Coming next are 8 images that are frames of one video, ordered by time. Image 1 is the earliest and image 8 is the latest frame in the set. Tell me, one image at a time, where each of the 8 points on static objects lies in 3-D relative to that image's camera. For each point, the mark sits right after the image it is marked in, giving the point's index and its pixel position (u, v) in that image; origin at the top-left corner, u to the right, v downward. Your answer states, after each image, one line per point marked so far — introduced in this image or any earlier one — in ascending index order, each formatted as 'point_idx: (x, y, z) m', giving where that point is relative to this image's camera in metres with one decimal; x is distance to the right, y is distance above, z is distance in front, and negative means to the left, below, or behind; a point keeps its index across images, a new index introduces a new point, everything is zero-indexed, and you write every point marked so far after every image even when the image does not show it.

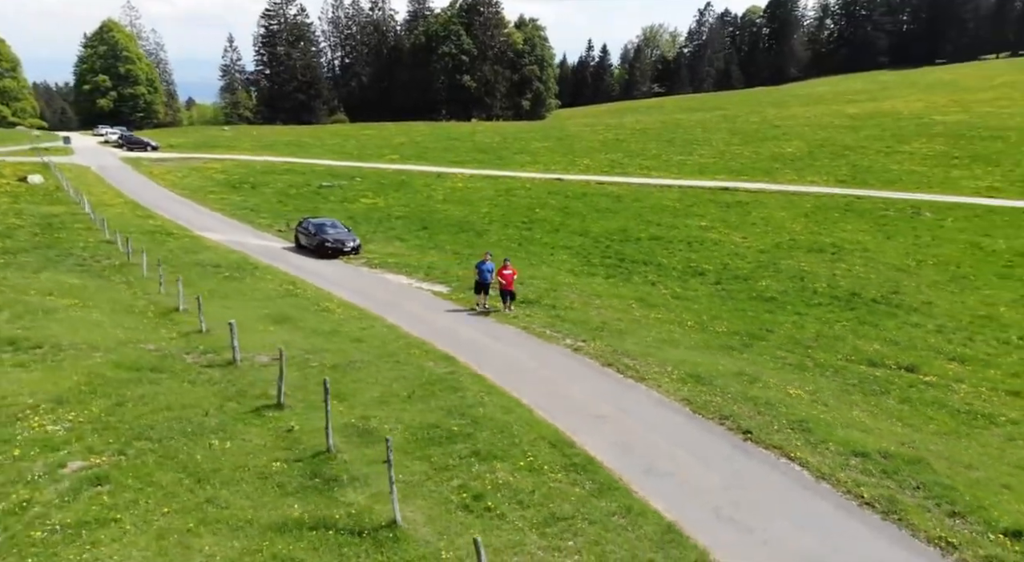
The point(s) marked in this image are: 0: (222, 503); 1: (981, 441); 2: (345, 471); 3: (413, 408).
0: (-4.5, -3.4, +14.1) m
1: (+10.0, -3.2, +19.1) m
2: (-2.8, -3.2, +15.7) m
3: (-2.0, -2.6, +19.2) m
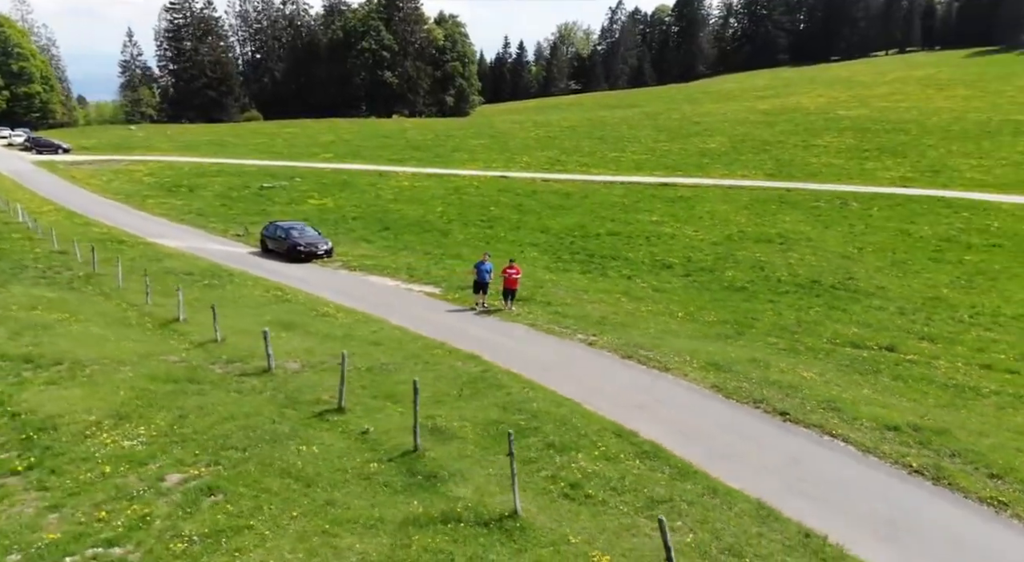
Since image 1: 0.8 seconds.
0: (-2.8, -3.6, +14.7) m
1: (+11.1, -2.9, +21.4) m
2: (-1.2, -3.4, +16.6) m
3: (-0.9, -2.7, +20.1) m
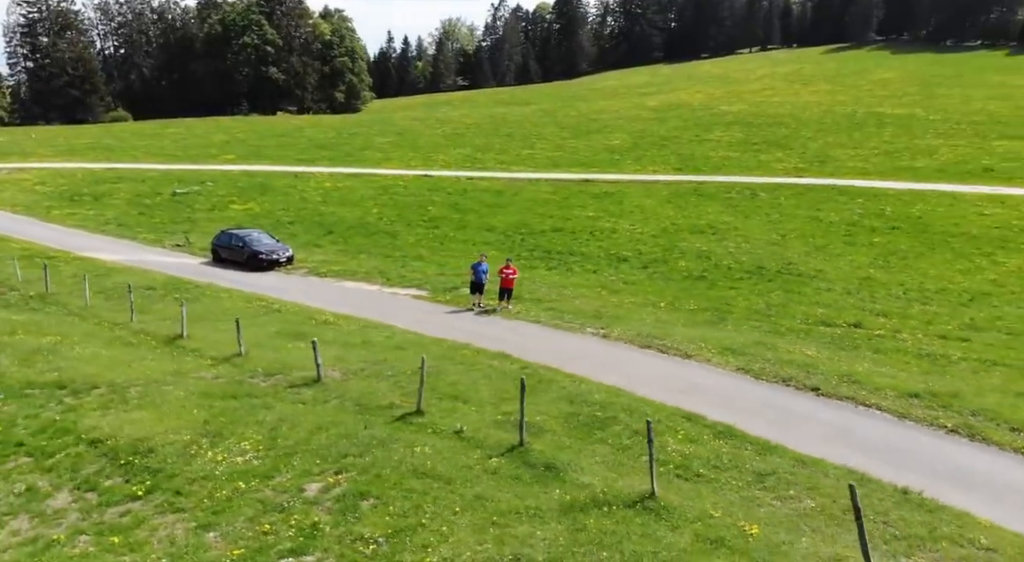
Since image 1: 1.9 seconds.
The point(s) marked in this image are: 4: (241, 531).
0: (-0.3, -3.8, +15.8) m
1: (+12.2, -2.5, +24.6) m
2: (+0.9, -3.5, +17.9) m
3: (+0.6, -2.8, +21.4) m
4: (-4.5, -4.2, +15.2) m
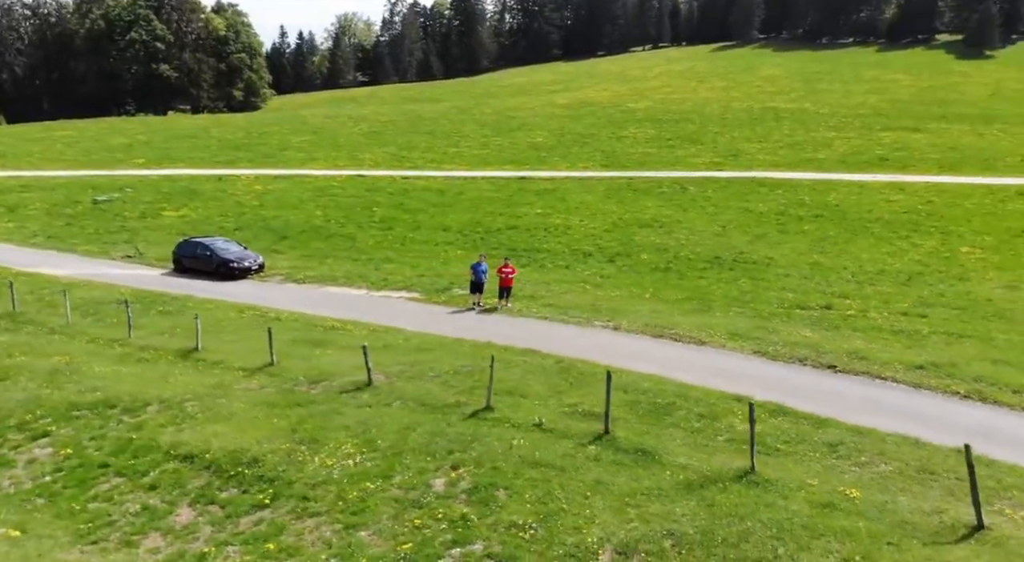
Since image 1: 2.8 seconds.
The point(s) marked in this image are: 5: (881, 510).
0: (+1.9, -3.8, +17.2) m
1: (+13.0, -2.0, +27.7) m
2: (+2.8, -3.4, +19.4) m
3: (+2.0, -2.8, +22.9) m
4: (-2.1, -4.4, +16.0) m
5: (+6.5, -4.0, +15.9) m
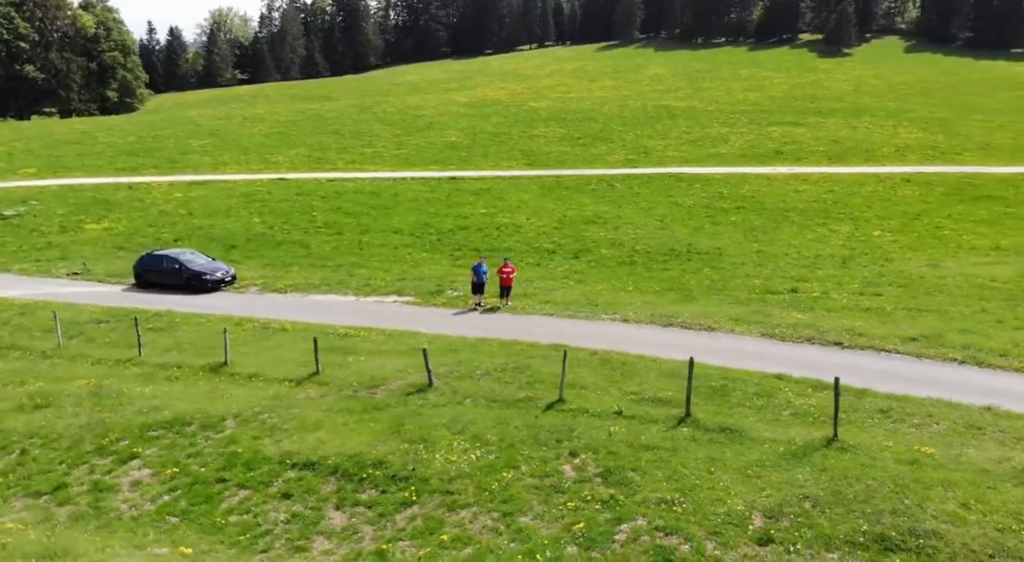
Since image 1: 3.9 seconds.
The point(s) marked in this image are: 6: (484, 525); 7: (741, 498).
0: (+4.5, -3.7, +19.2) m
1: (+13.7, -1.3, +31.3) m
2: (+5.0, -3.3, +21.6) m
3: (+3.7, -2.7, +24.8) m
4: (+0.8, -4.5, +17.4) m
5: (+9.3, -3.7, +18.7) m
6: (-0.5, -4.7, +17.3) m
7: (+4.4, -4.1, +17.3) m
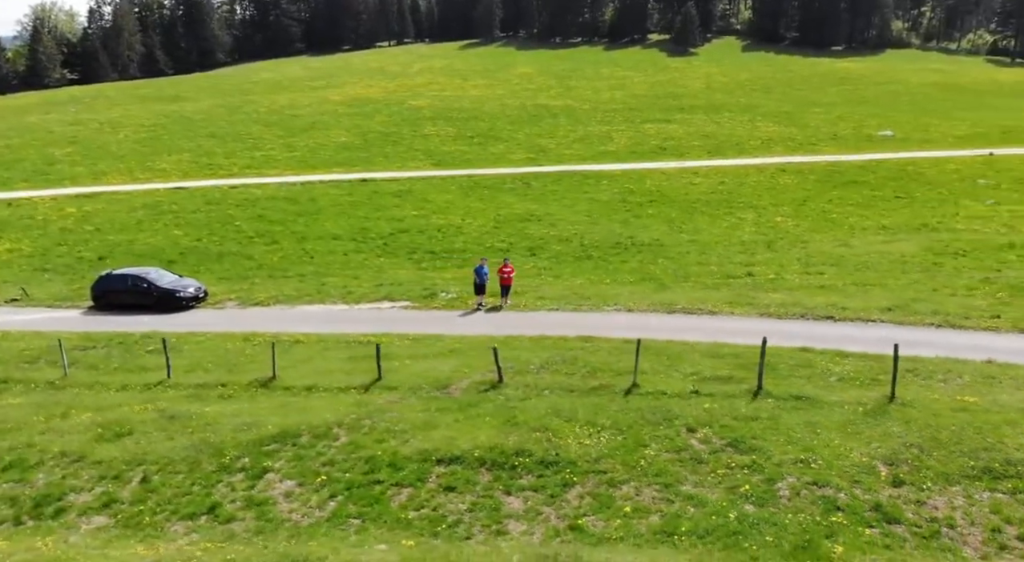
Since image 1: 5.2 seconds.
0: (+7.6, -3.4, +22.4) m
1: (+13.9, -0.5, +36.1) m
2: (+7.5, -3.0, +24.8) m
3: (+5.5, -2.4, +27.7) m
4: (+4.3, -4.4, +19.9) m
5: (+12.3, -3.1, +22.9) m
6: (+3.0, -4.7, +19.6) m
7: (+7.9, -3.8, +20.6) m
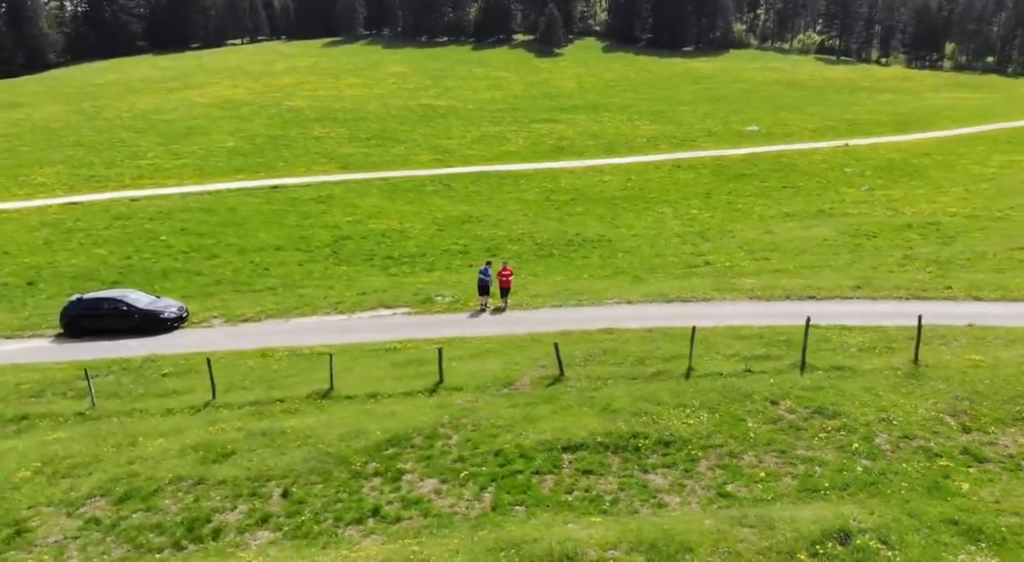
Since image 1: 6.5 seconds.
0: (+10.3, -3.0, +26.0) m
1: (+13.7, +0.2, +40.6) m
2: (+9.8, -2.5, +28.4) m
3: (+7.2, -2.1, +30.8) m
4: (+7.6, -4.1, +23.0) m
5: (+14.8, -2.4, +27.4) m
6: (+6.5, -4.5, +22.3) m
7: (+10.9, -3.4, +24.3) m
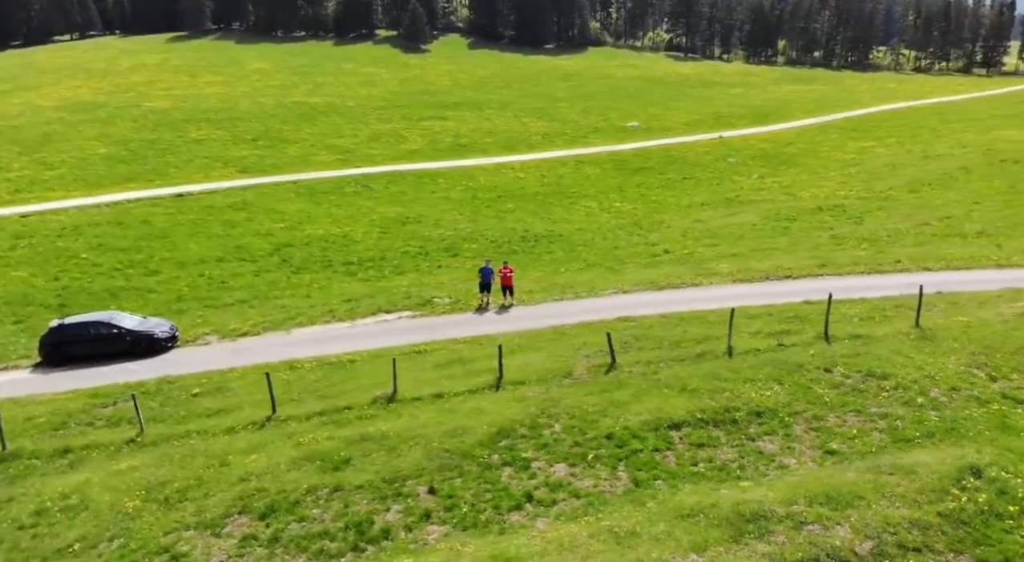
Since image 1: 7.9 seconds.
0: (+12.6, -2.2, +29.9) m
1: (+12.9, +1.2, +44.9) m
2: (+11.6, -1.8, +32.1) m
3: (+8.6, -1.5, +34.0) m
4: (+10.7, -3.5, +26.4) m
5: (+16.7, -1.4, +32.2) m
6: (+9.7, -3.9, +25.6) m
7: (+13.6, -2.6, +28.3) m
